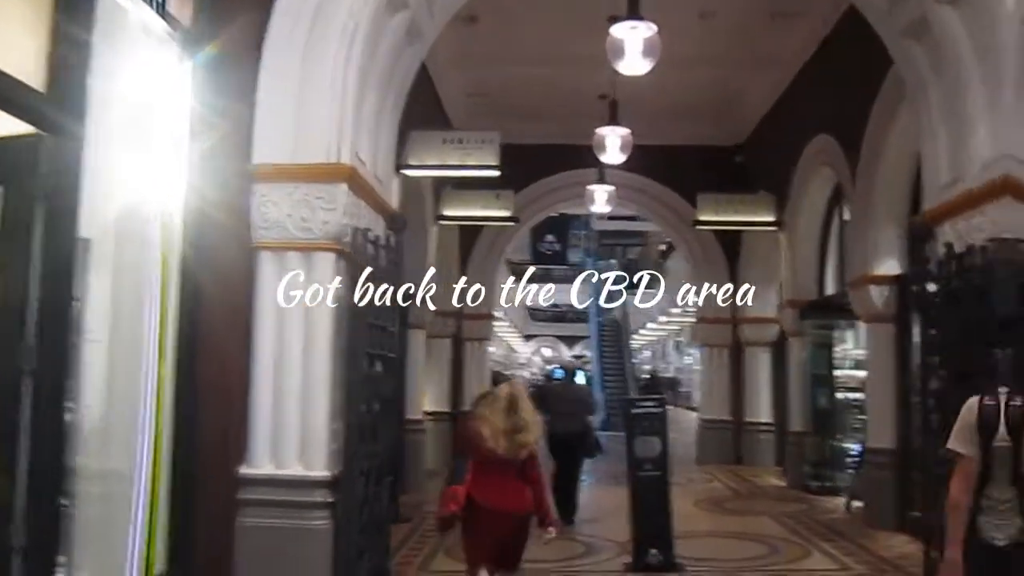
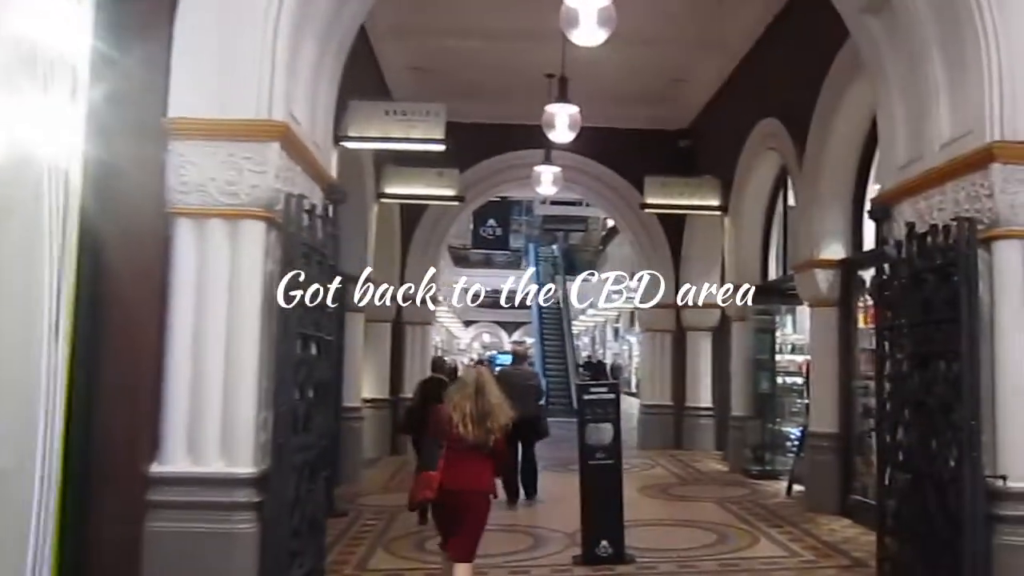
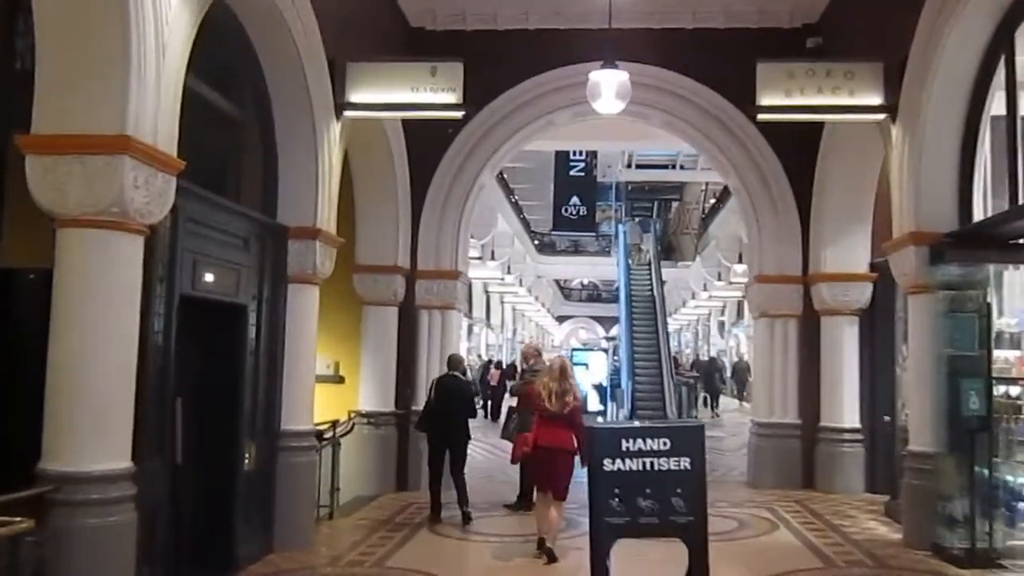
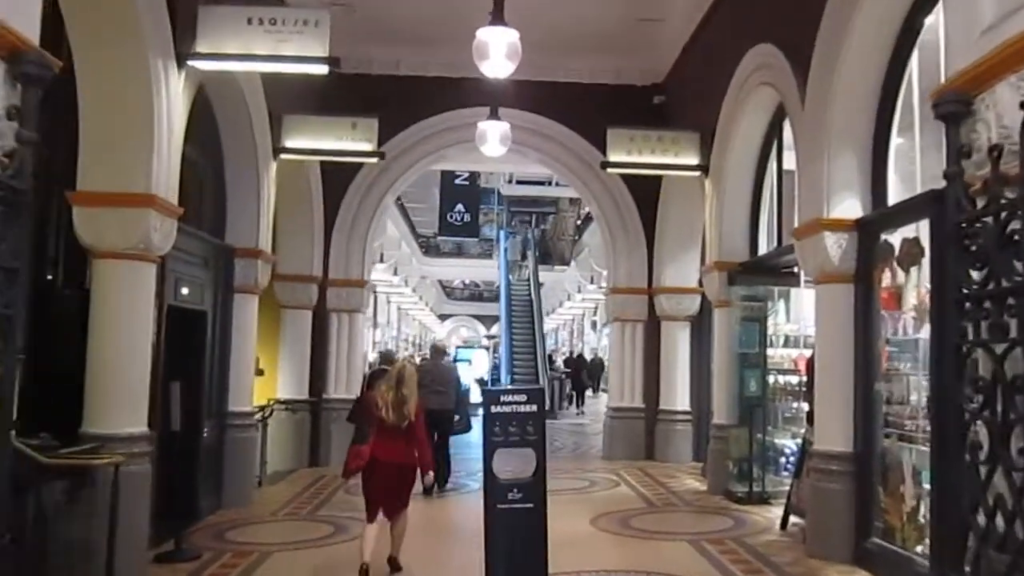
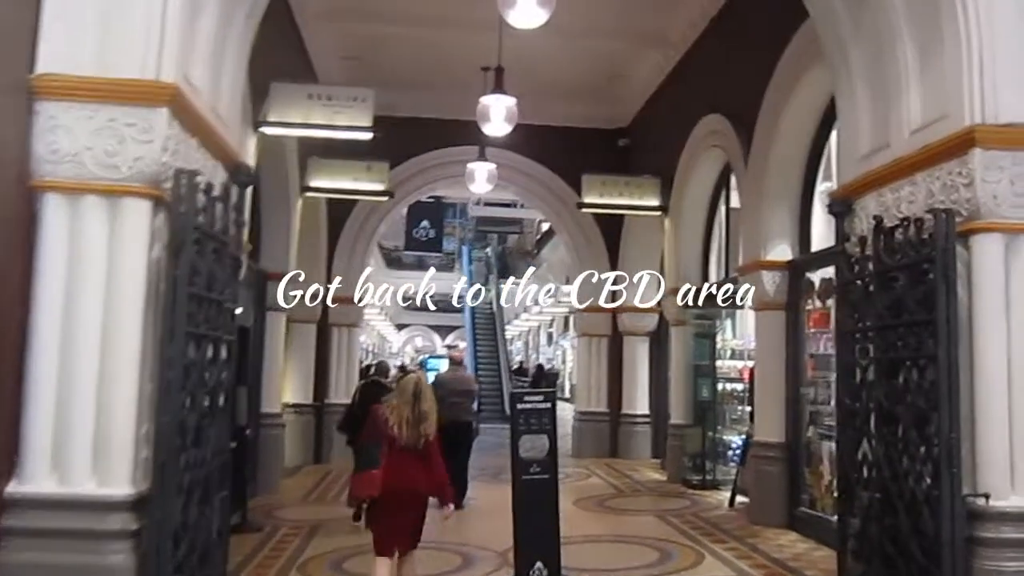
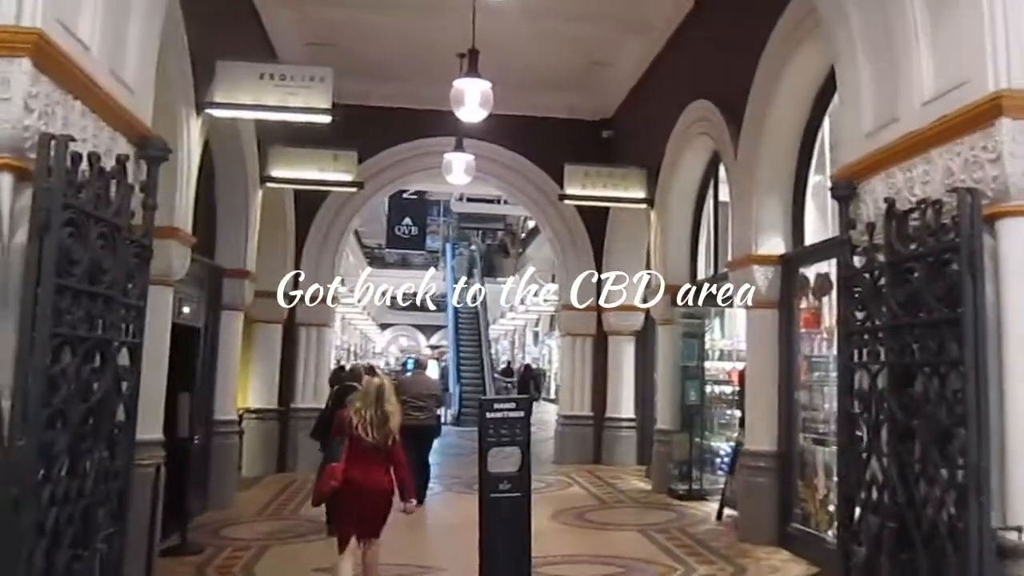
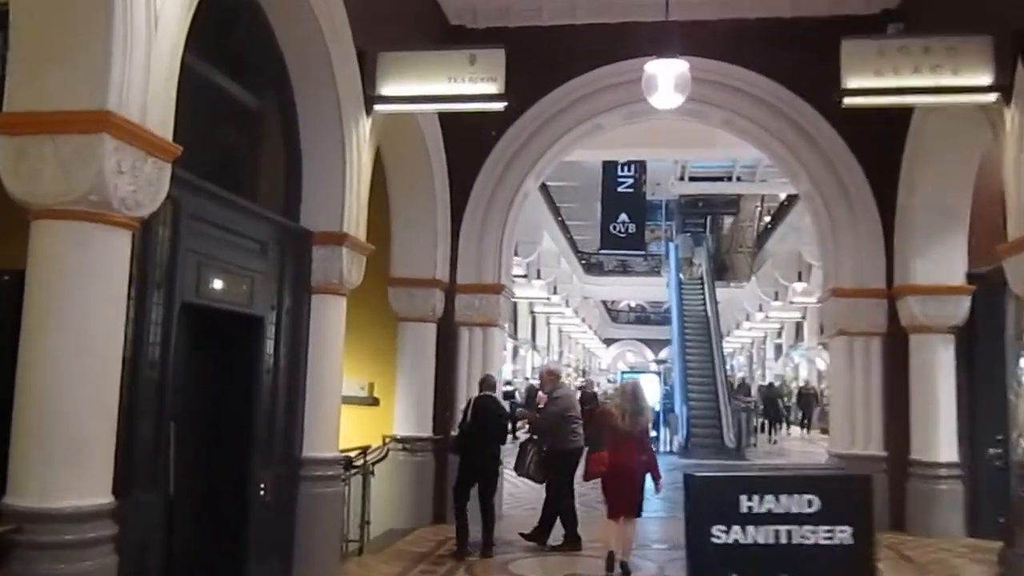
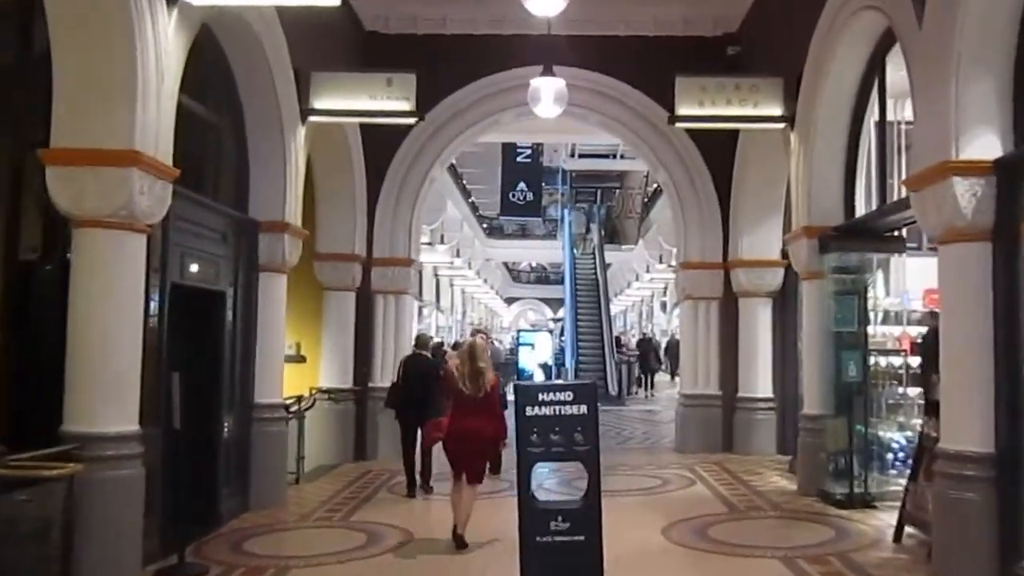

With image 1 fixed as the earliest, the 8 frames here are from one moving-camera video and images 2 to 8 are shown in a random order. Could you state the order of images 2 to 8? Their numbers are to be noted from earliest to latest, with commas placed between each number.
2, 5, 6, 4, 8, 3, 7
